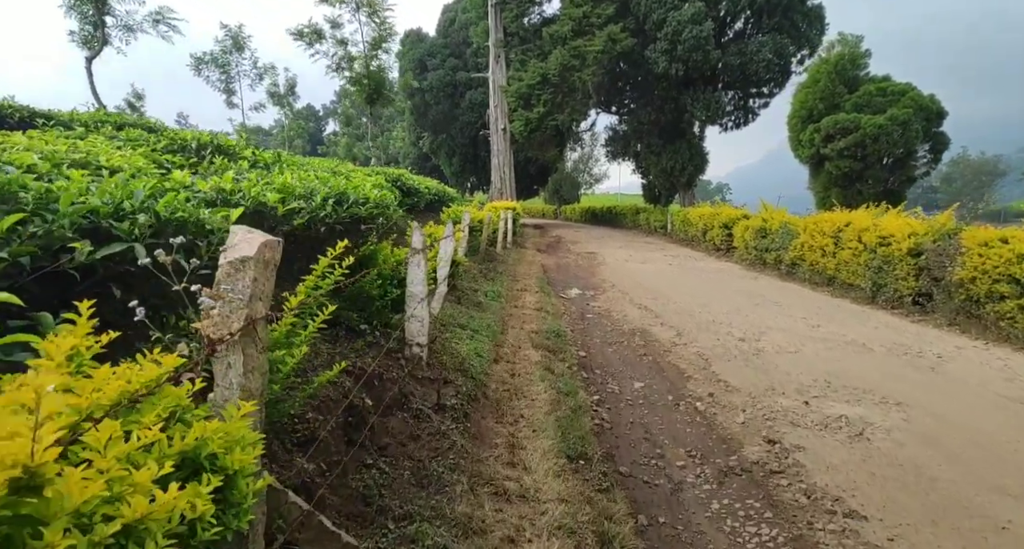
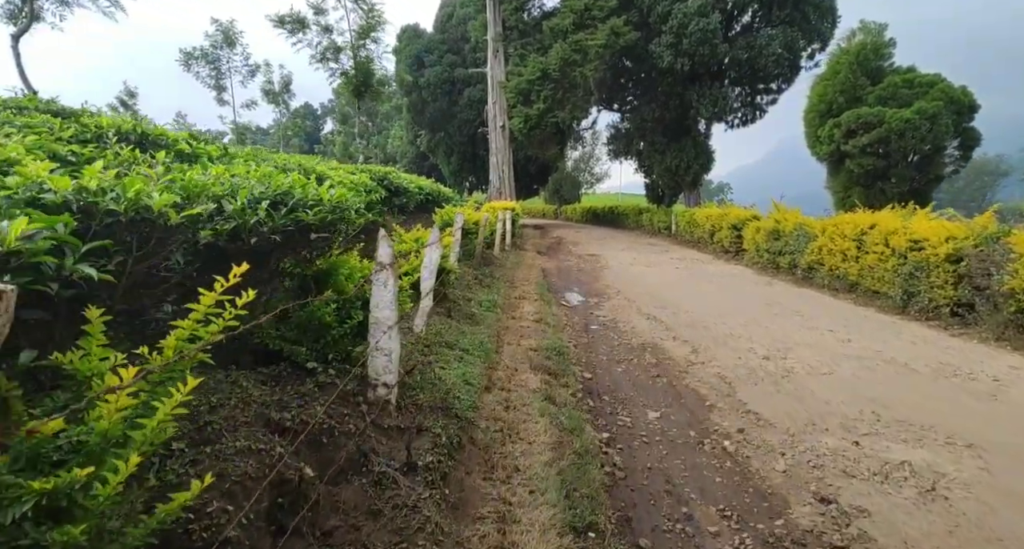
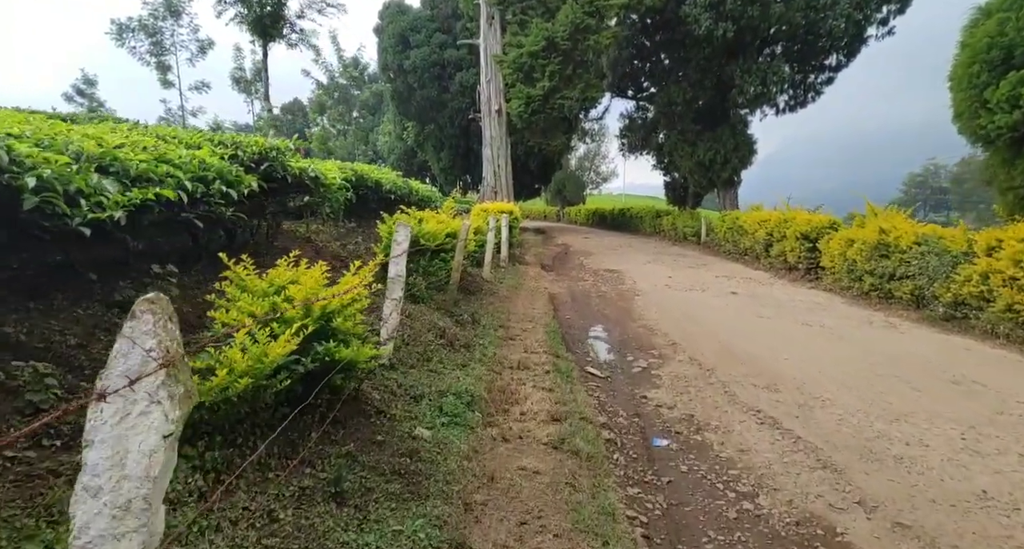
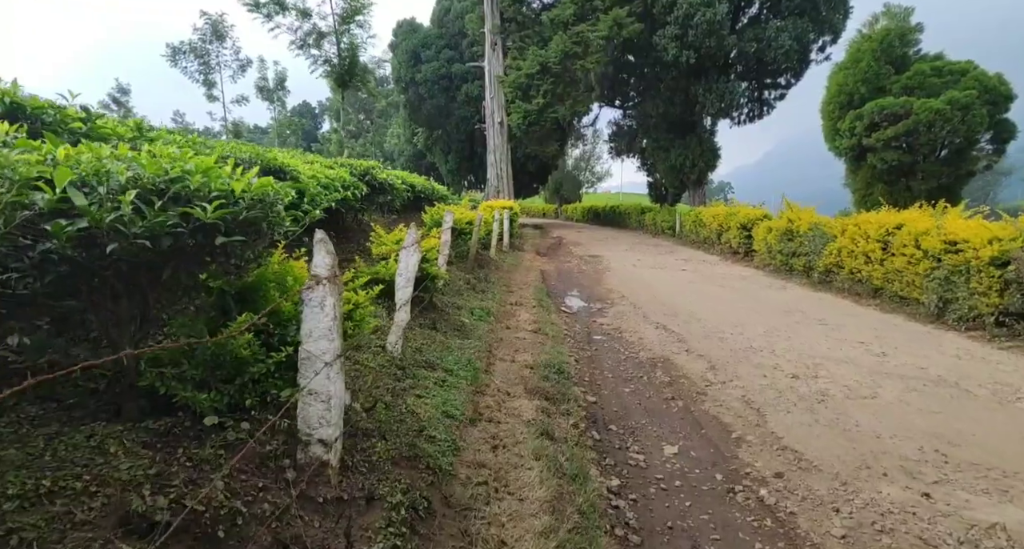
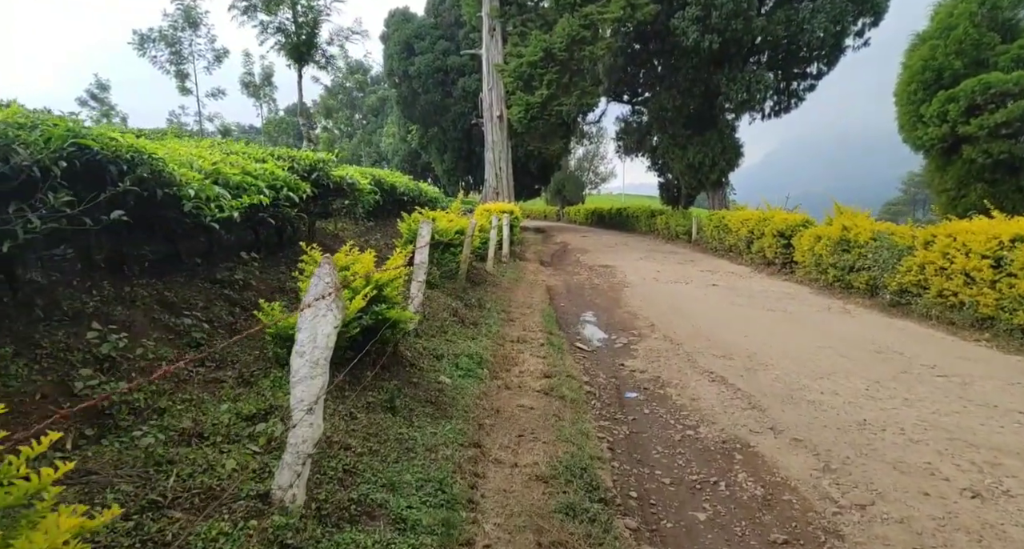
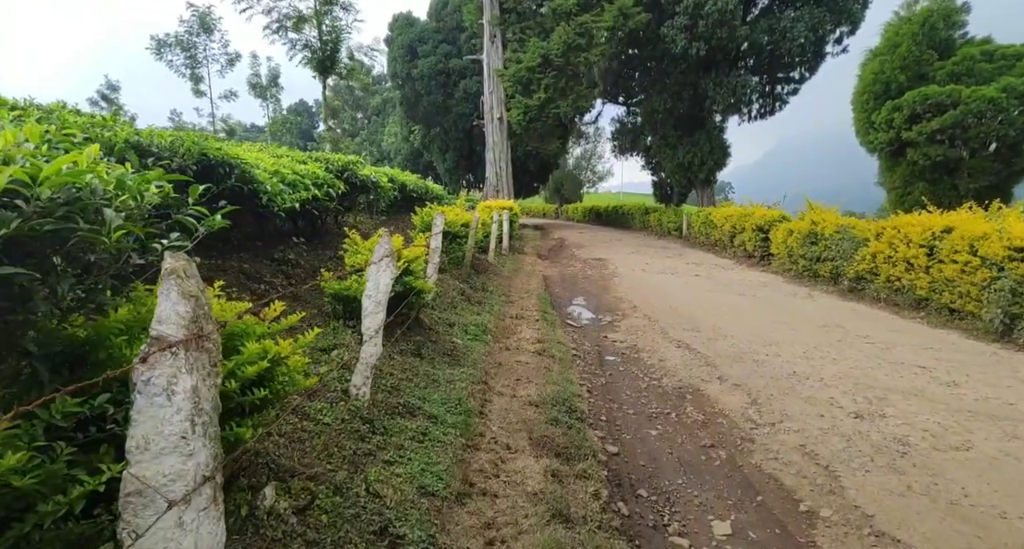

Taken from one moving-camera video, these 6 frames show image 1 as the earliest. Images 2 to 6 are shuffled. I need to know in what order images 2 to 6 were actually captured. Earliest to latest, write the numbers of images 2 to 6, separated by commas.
2, 4, 6, 5, 3
